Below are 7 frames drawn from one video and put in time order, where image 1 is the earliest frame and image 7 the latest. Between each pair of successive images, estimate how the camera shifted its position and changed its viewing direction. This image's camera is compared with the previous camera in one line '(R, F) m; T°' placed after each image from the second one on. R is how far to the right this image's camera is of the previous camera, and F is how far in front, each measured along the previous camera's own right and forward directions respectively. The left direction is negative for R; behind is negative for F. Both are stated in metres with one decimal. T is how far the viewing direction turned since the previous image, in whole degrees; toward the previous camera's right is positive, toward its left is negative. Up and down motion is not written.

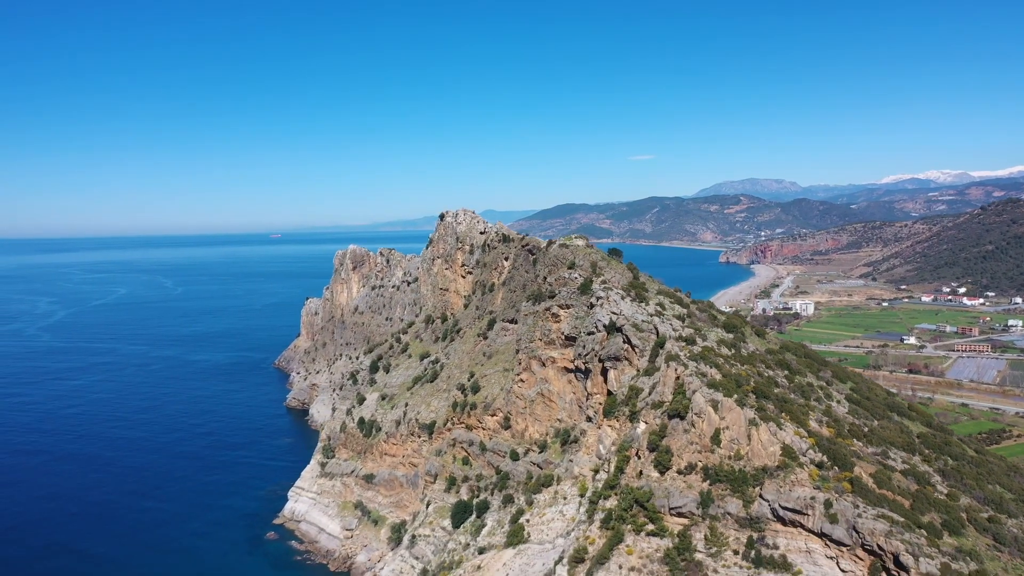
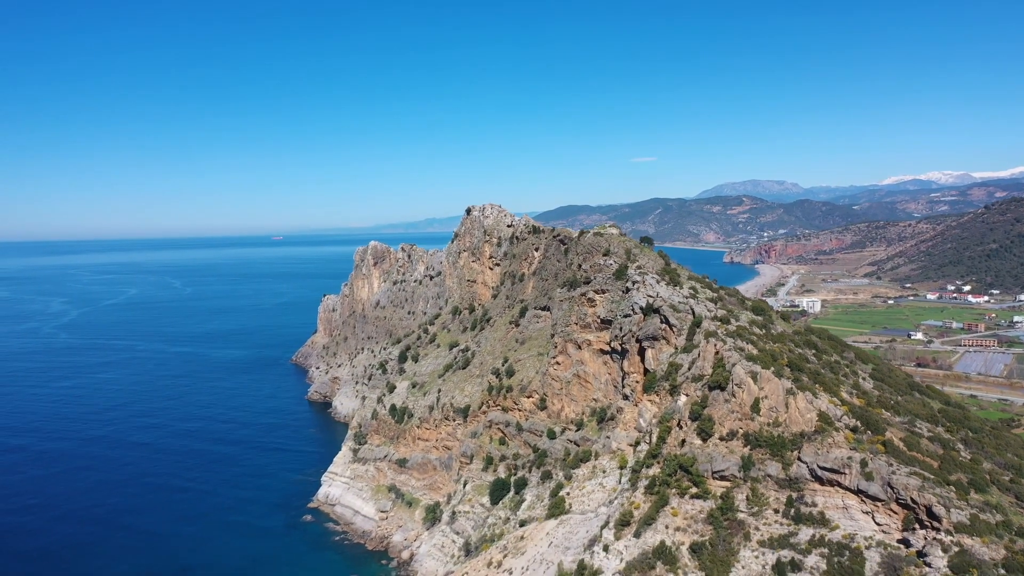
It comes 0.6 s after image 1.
(-2.3, -2.0) m; 0°
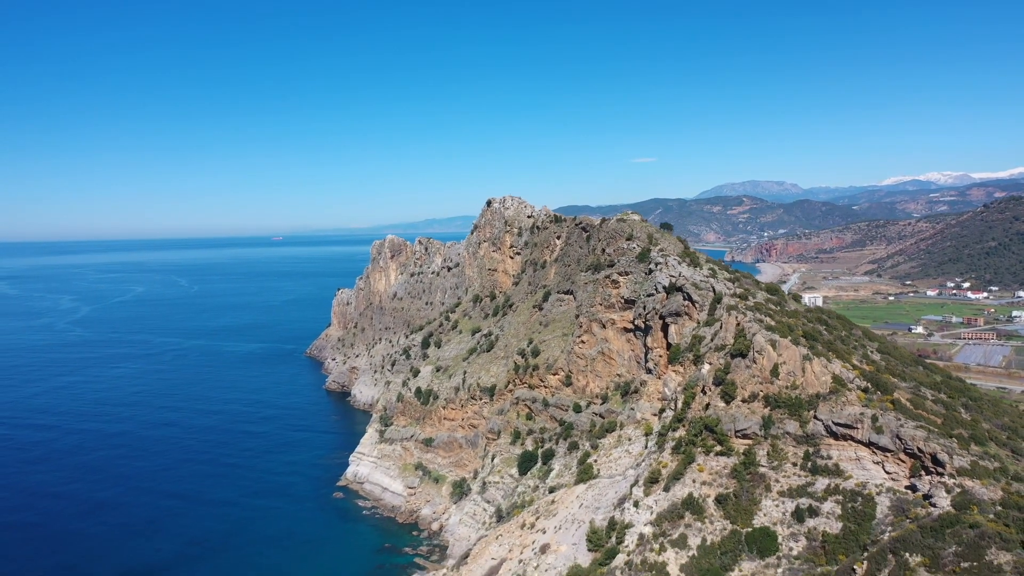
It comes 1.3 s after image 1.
(-2.0, -2.6) m; 0°
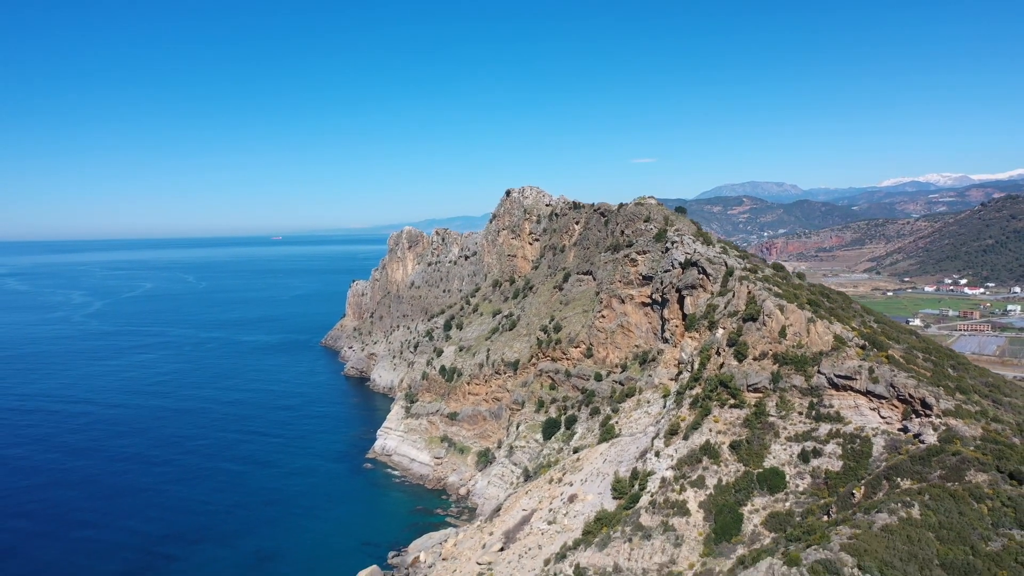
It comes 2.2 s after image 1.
(-2.0, -3.7) m; 0°
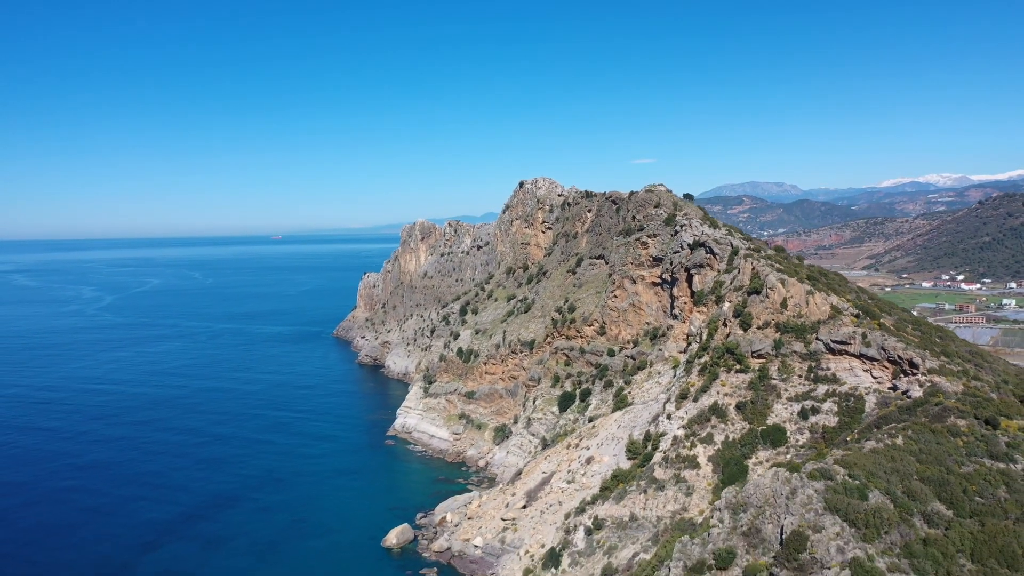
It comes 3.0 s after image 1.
(-1.5, -3.3) m; 0°
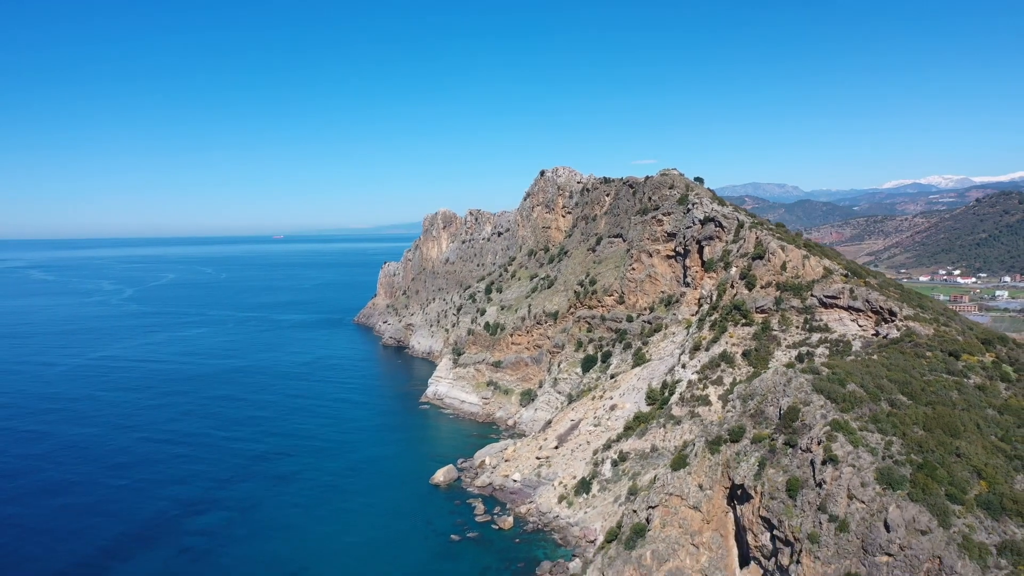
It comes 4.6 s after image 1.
(-2.5, -6.1) m; 0°
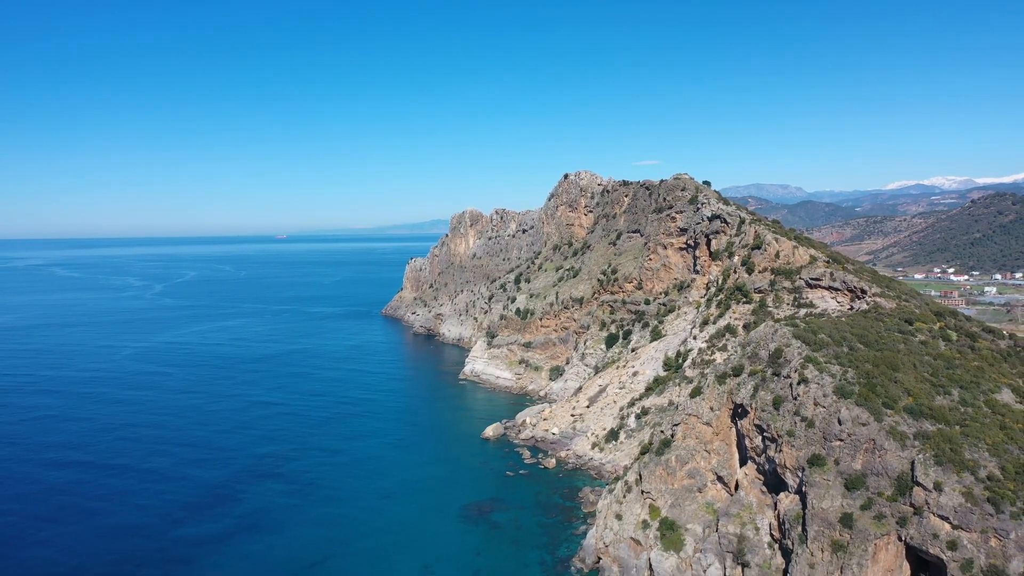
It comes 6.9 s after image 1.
(-3.4, -9.5) m; 0°
